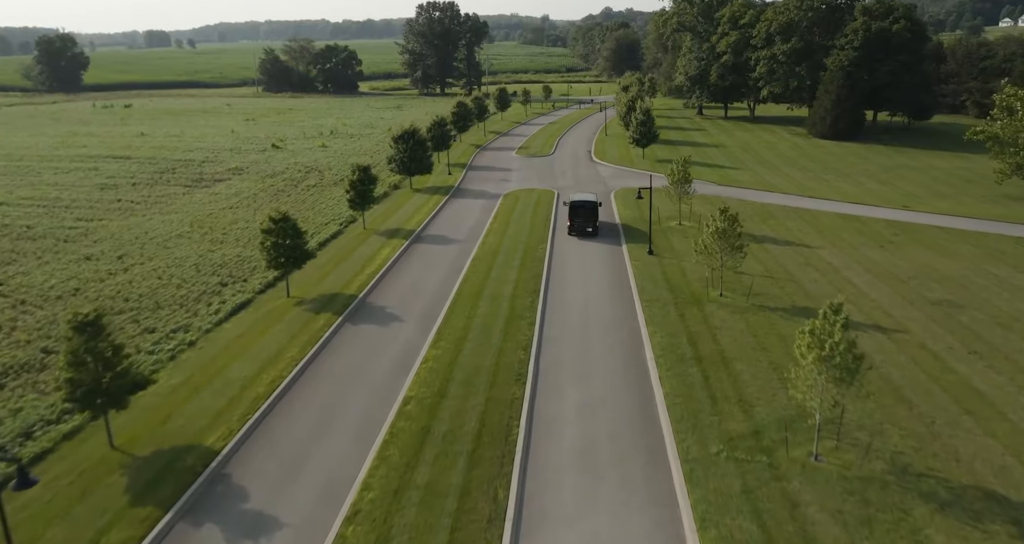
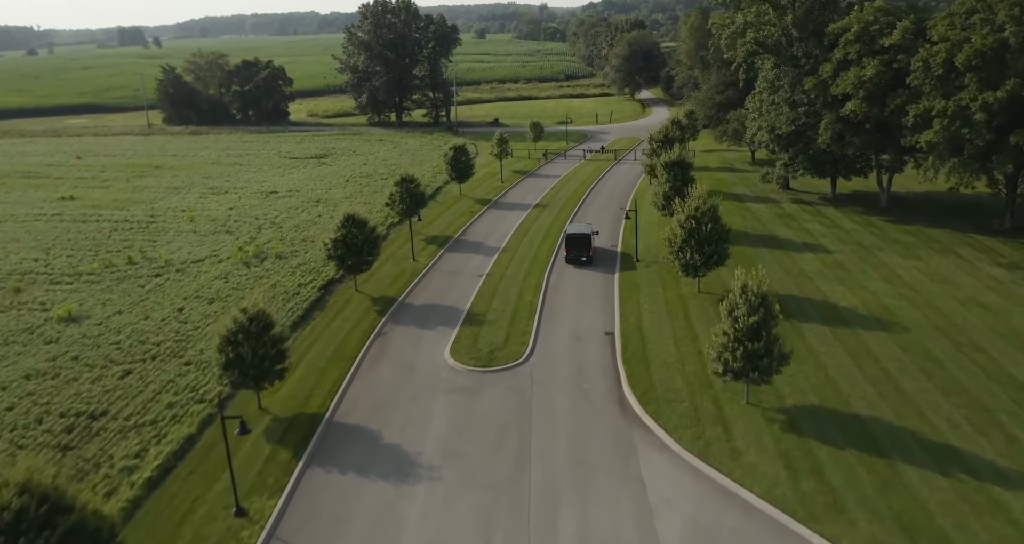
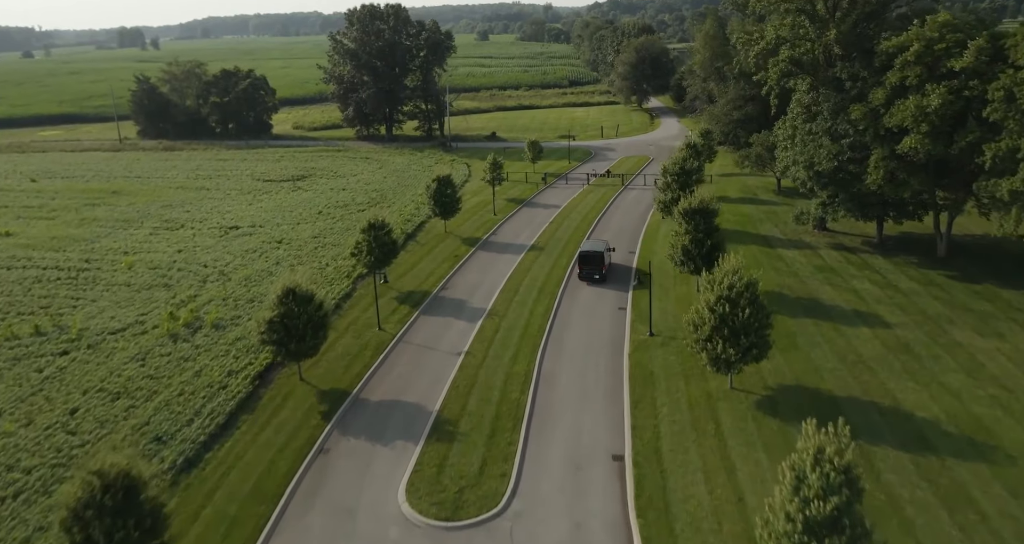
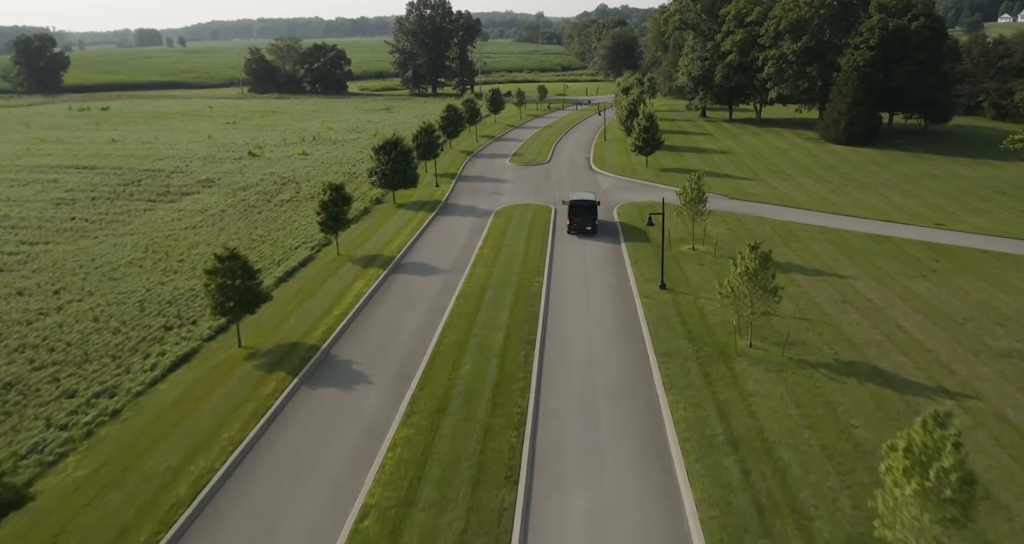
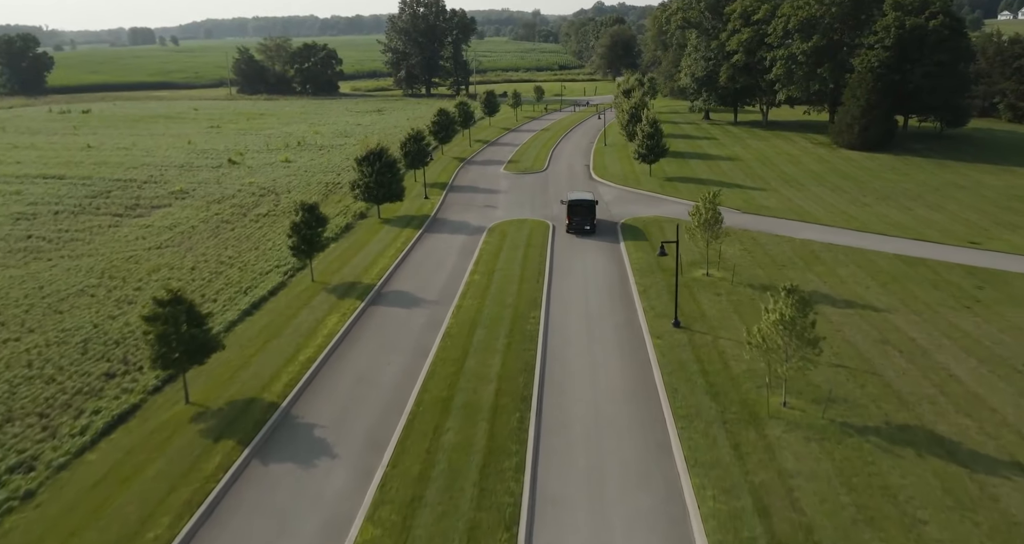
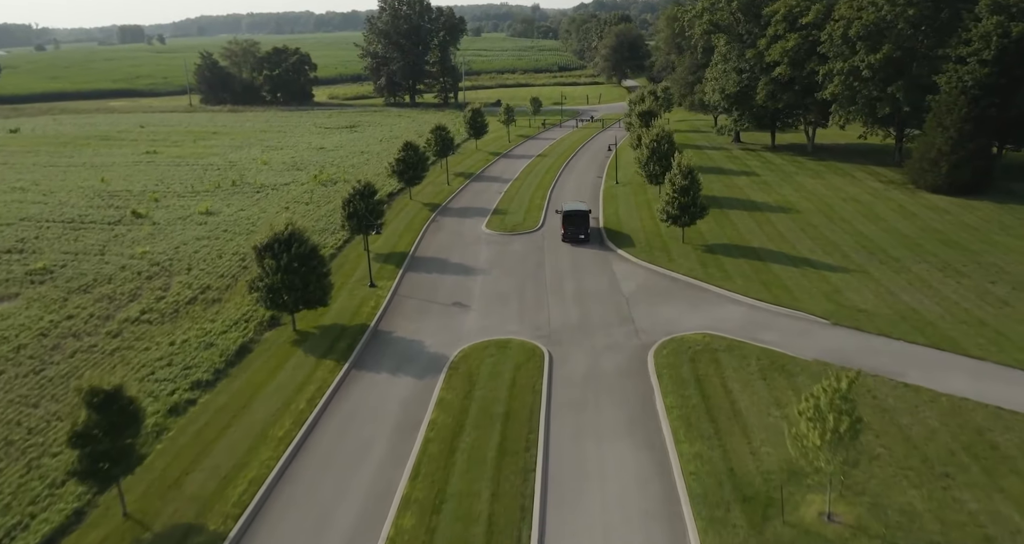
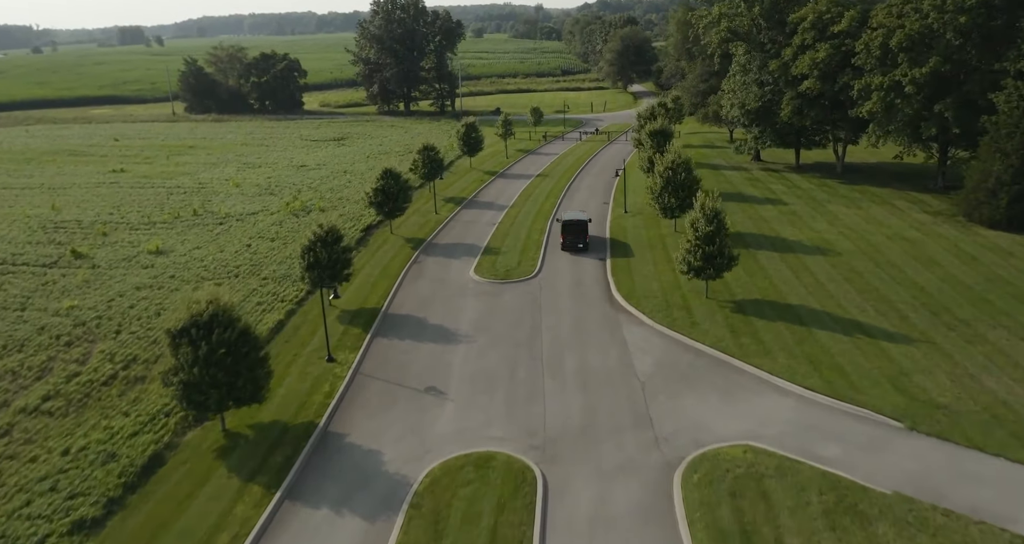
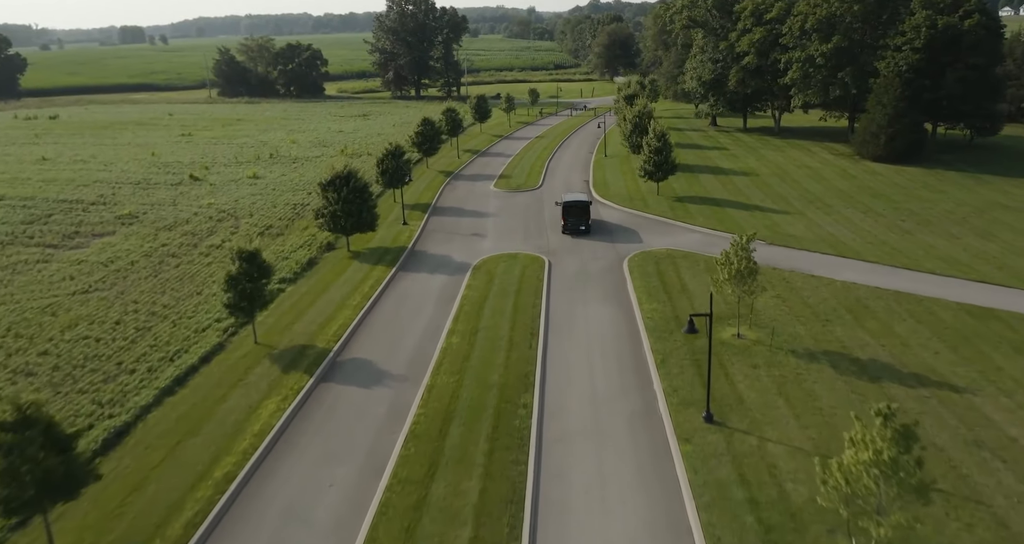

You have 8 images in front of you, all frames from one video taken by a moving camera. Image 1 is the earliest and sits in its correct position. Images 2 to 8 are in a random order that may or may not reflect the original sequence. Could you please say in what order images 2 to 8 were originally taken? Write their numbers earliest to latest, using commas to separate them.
4, 5, 8, 6, 7, 2, 3
